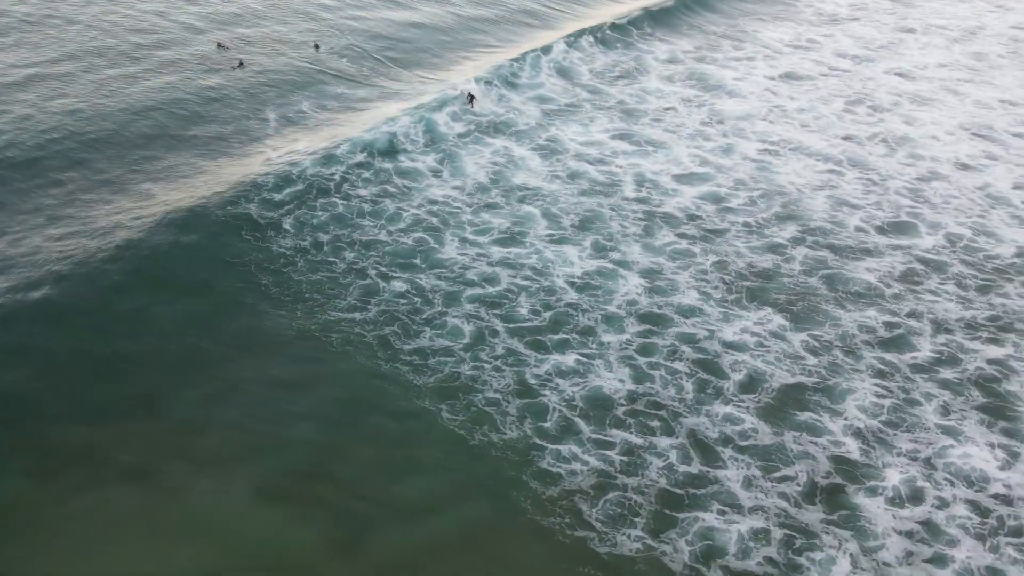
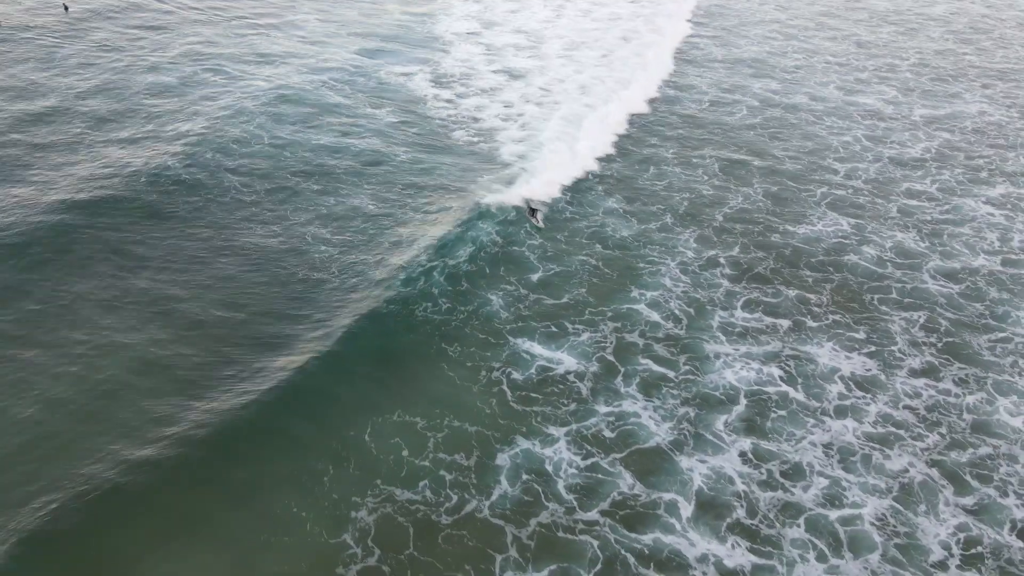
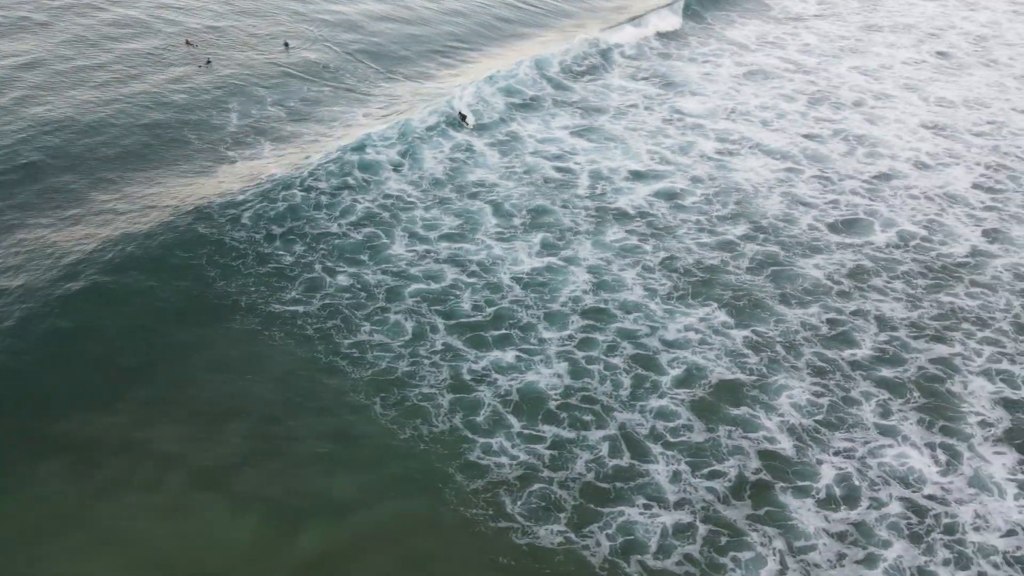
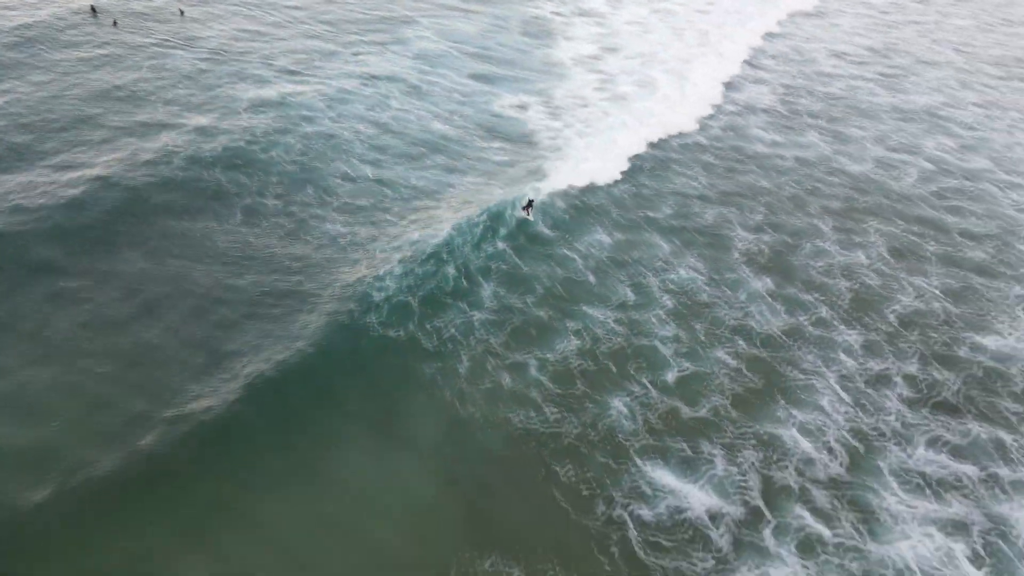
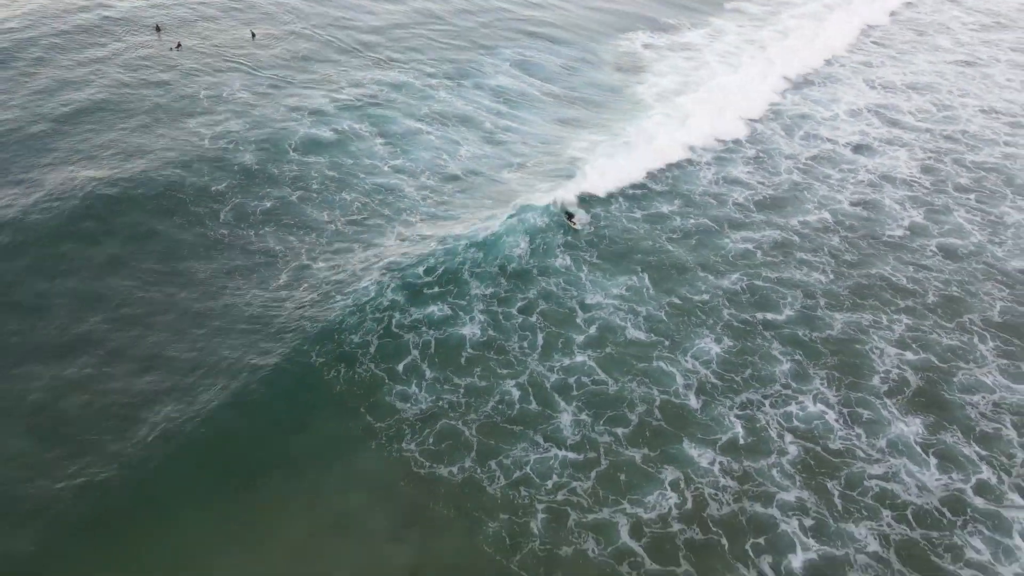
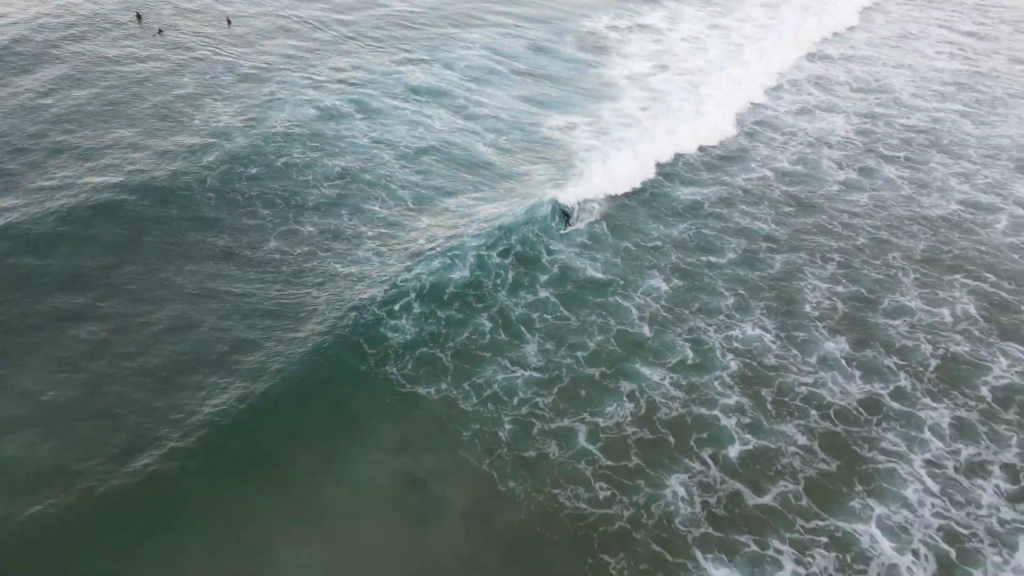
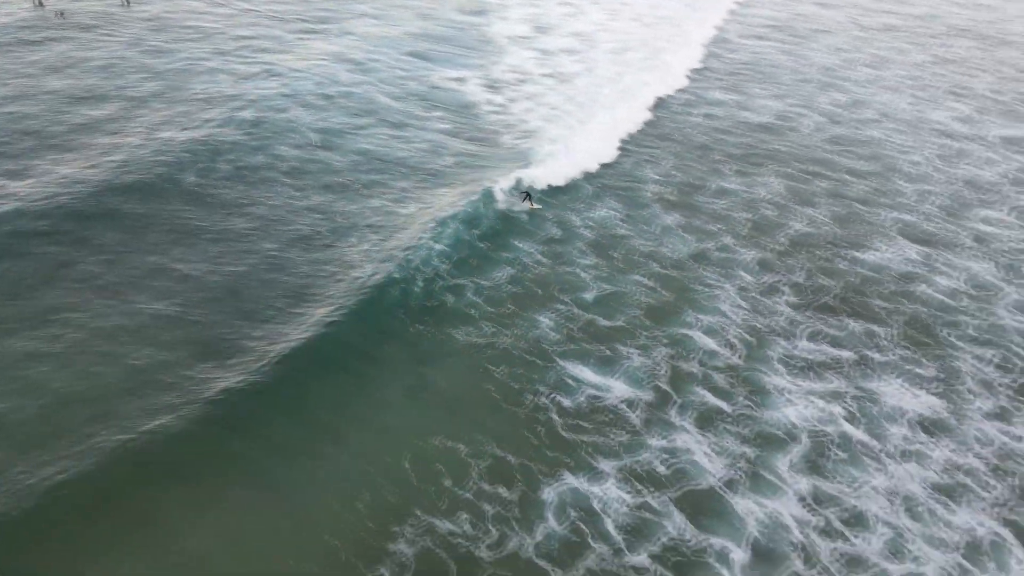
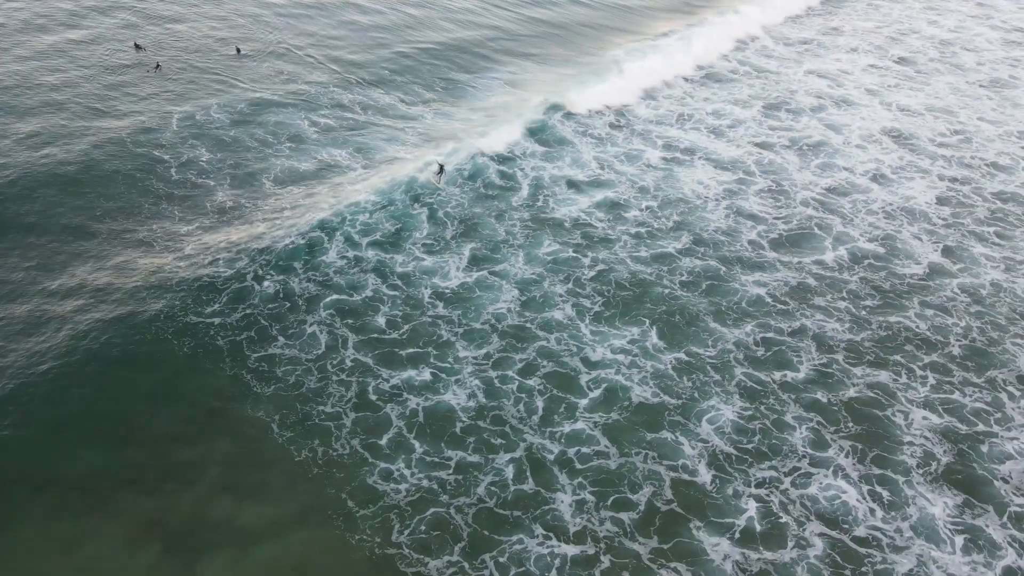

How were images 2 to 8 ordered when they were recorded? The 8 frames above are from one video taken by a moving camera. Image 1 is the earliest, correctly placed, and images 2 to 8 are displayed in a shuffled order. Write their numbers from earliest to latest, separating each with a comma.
3, 8, 5, 6, 4, 7, 2
